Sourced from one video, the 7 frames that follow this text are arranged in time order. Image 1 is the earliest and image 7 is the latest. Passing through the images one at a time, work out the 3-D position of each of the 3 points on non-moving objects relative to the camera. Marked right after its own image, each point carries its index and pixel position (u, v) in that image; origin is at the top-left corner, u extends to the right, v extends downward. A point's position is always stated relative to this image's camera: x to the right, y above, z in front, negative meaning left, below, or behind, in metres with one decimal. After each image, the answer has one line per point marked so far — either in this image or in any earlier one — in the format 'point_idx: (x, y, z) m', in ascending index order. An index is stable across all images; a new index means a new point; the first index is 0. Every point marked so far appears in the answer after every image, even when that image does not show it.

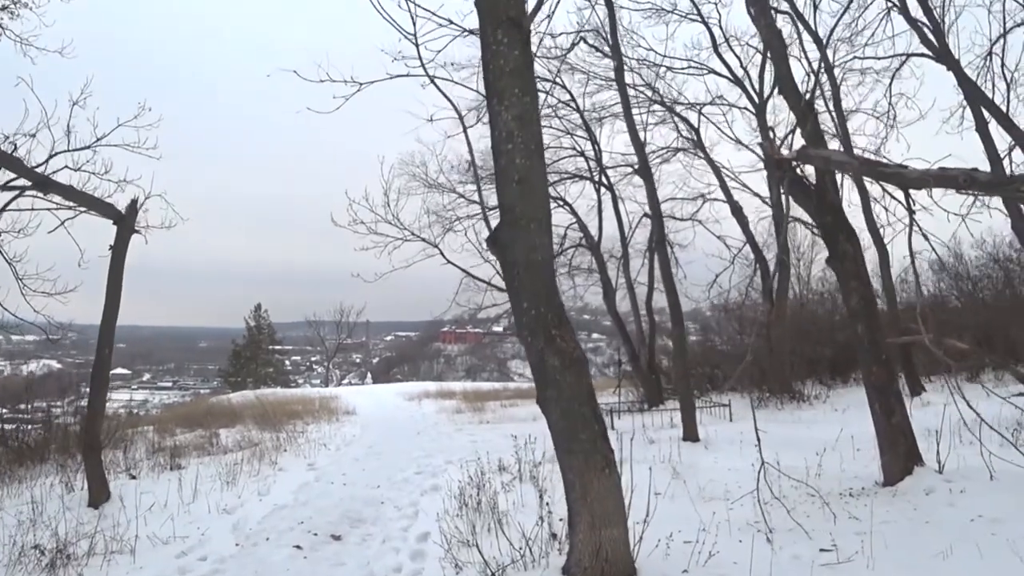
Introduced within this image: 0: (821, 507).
0: (+3.0, -2.1, +6.8) m
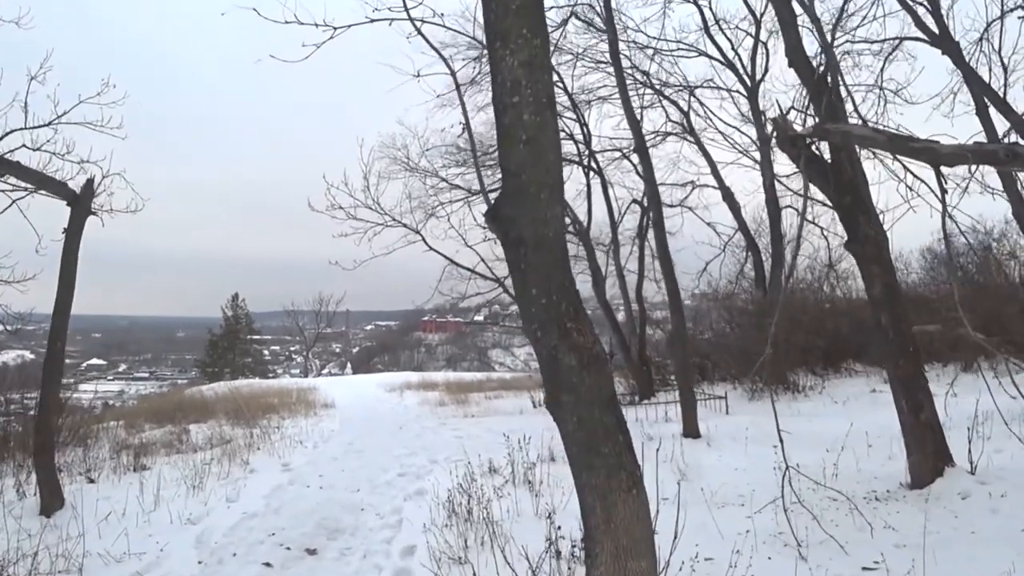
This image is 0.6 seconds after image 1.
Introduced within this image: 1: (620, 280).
0: (+2.9, -2.0, +6.2) m
1: (+2.5, +0.2, +16.9) m
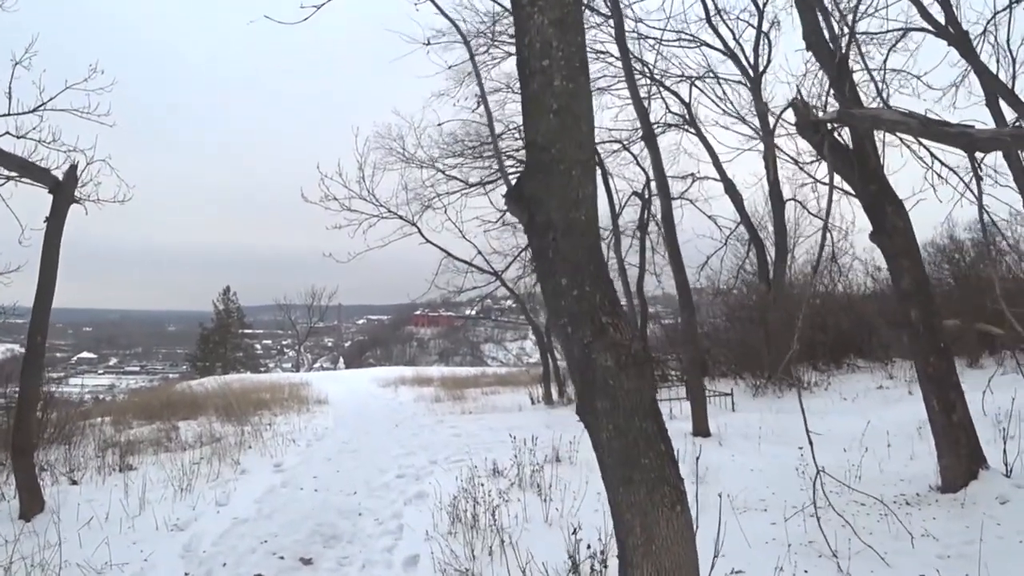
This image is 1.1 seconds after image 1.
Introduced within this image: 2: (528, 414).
0: (+3.0, -1.9, +5.8) m
1: (+2.5, +0.3, +16.5) m
2: (+0.3, -2.7, +15.4) m
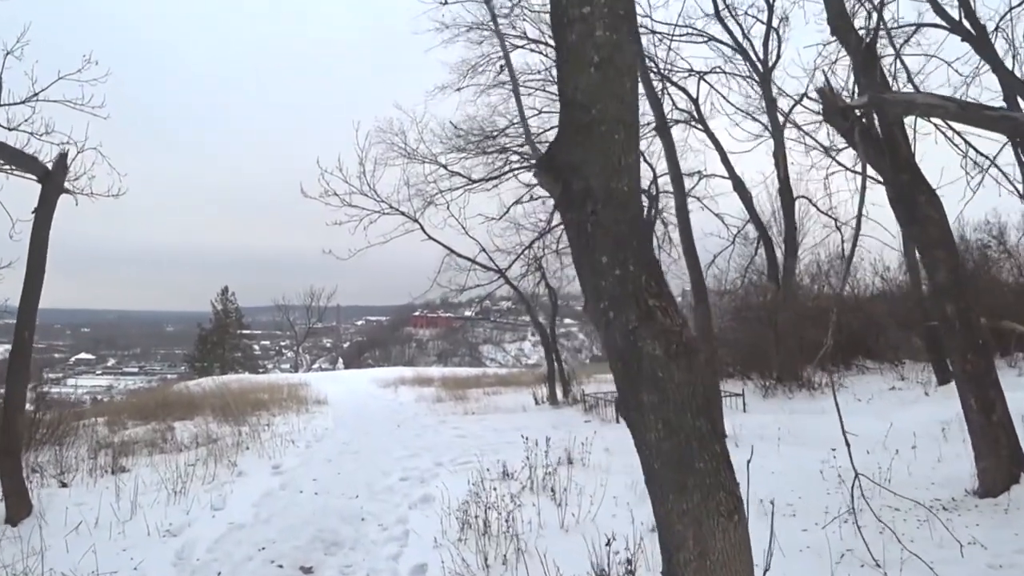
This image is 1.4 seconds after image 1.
0: (+3.1, -1.8, +5.4) m
1: (+2.6, +0.4, +16.1) m
2: (+0.4, -2.6, +15.0) m
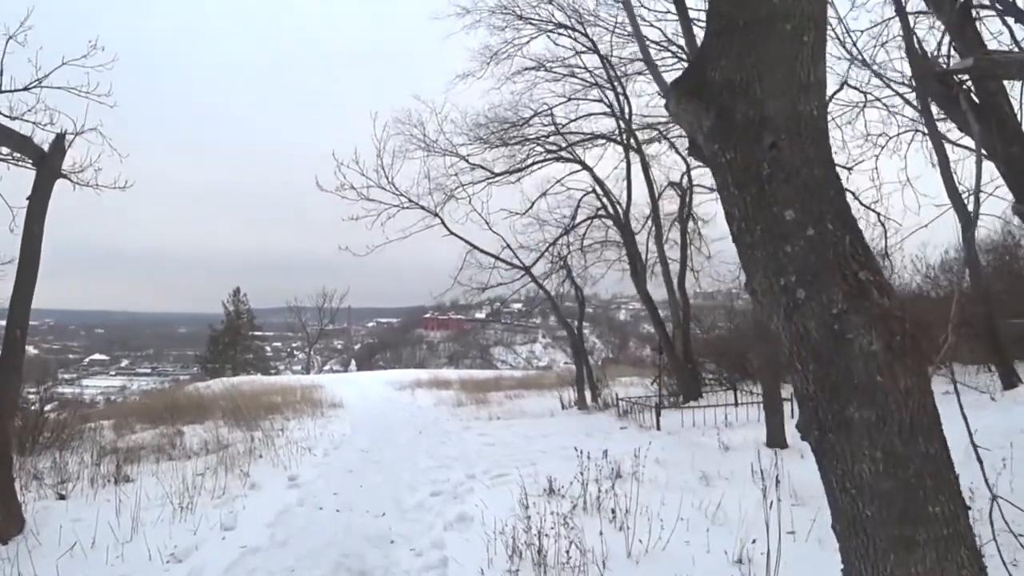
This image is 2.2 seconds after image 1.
0: (+3.5, -1.8, +4.5) m
1: (+3.2, +0.4, +15.2) m
2: (+1.0, -2.6, +14.1) m
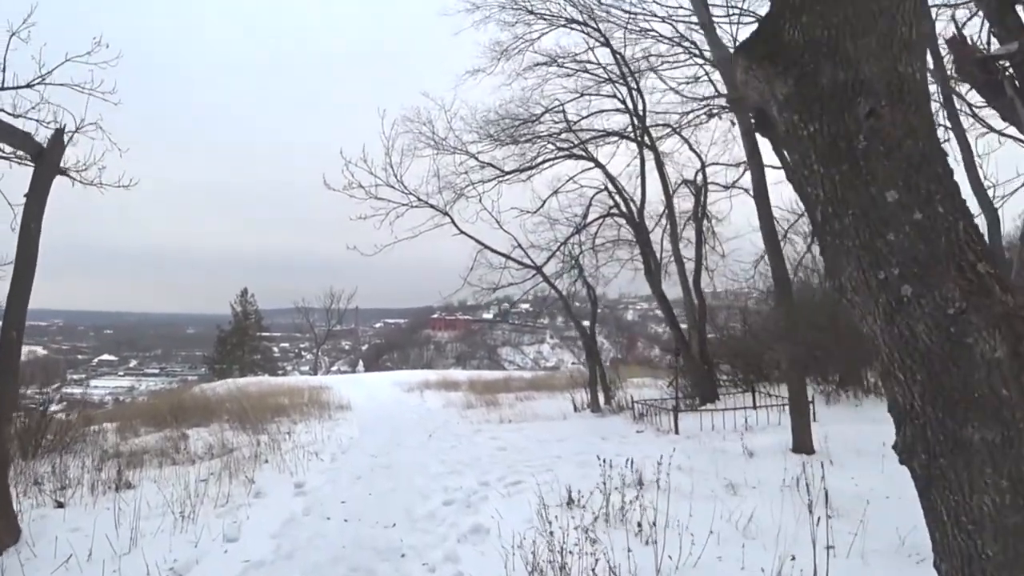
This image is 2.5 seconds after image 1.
0: (+3.7, -1.7, +4.1) m
1: (+3.4, +0.4, +14.8) m
2: (+1.2, -2.6, +13.7) m
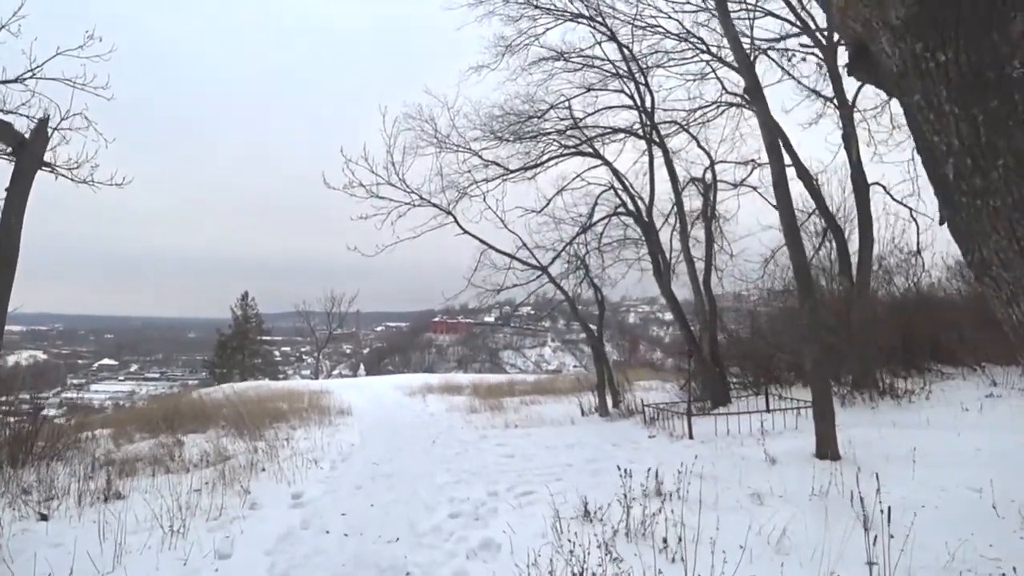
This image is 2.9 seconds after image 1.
0: (+3.8, -1.7, +3.7) m
1: (+3.5, +0.4, +14.4) m
2: (+1.3, -2.6, +13.3) m
